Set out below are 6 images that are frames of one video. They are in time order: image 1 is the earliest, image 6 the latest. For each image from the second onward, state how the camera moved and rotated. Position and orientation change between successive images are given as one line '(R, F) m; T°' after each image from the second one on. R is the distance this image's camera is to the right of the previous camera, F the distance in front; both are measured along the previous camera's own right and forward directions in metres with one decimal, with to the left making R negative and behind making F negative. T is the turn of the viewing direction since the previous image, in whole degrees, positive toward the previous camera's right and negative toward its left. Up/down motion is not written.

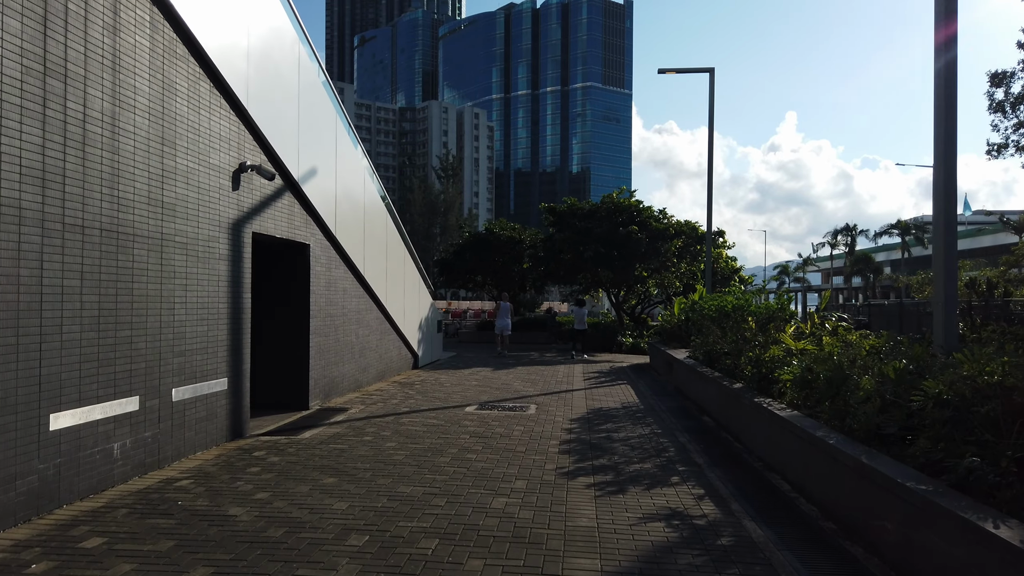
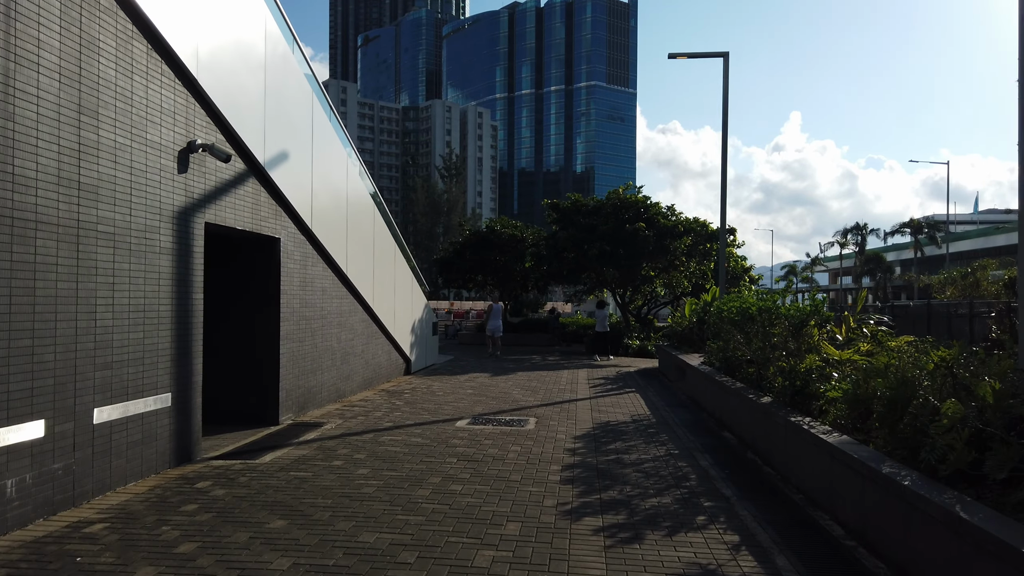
(+0.1, +1.2) m; 0°
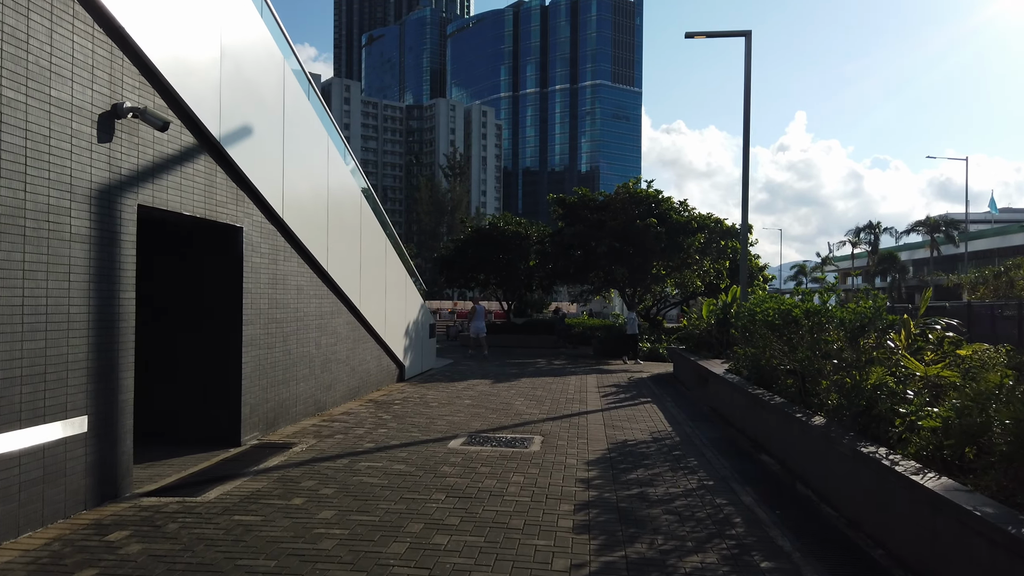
(0.0, +1.4) m; 0°
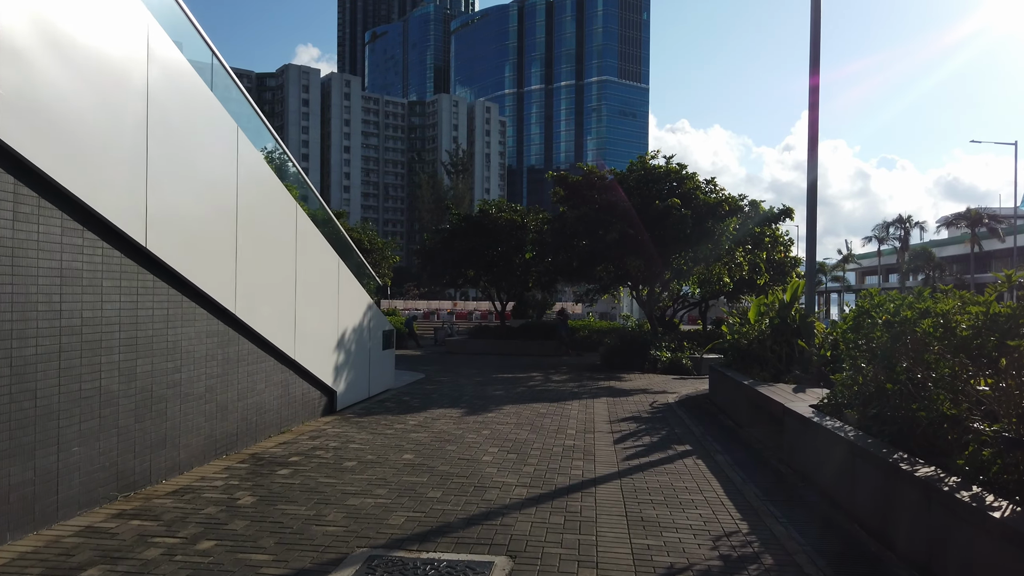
(+0.4, +4.3) m; 0°
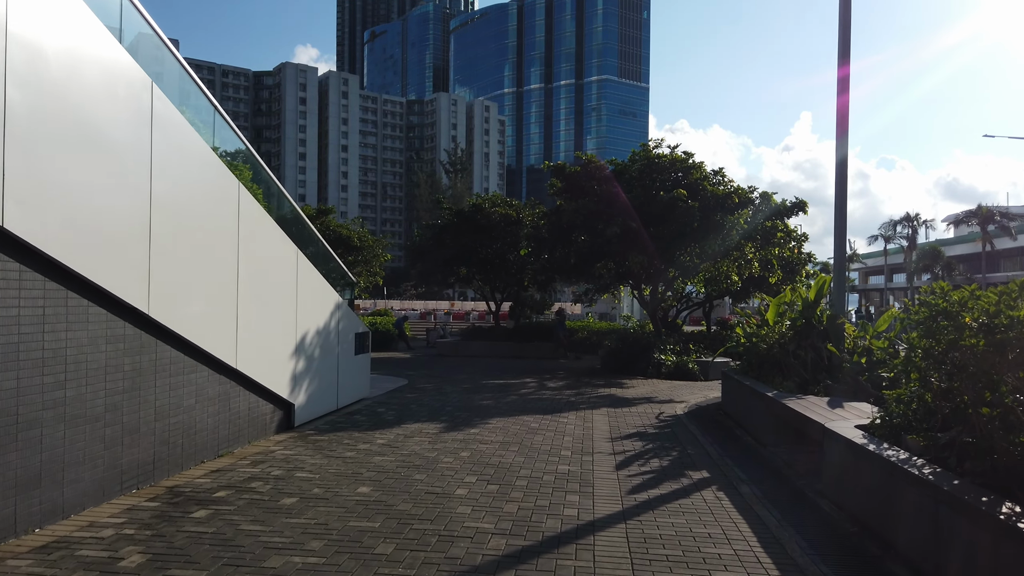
(+0.2, +1.4) m; 0°
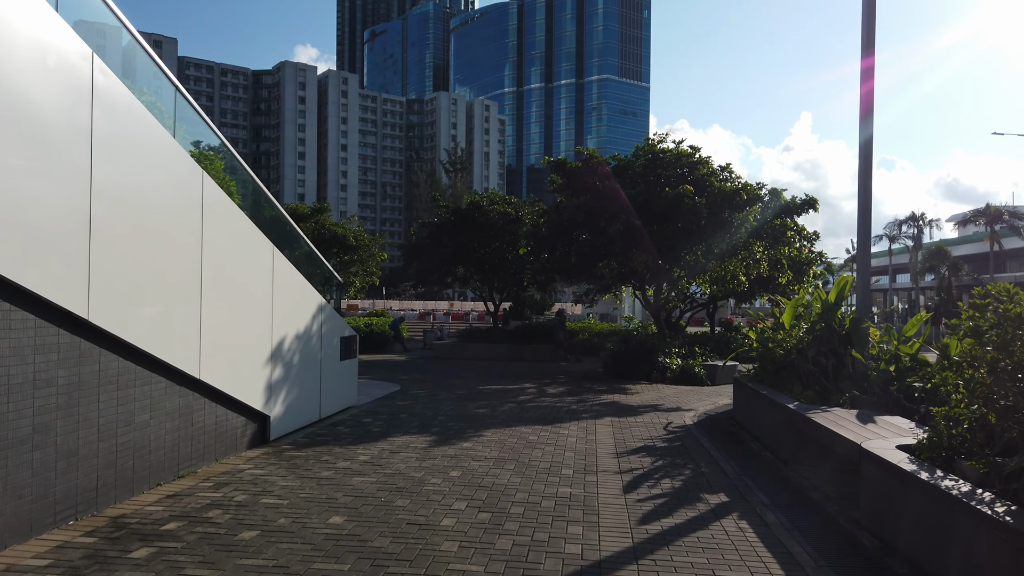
(0.0, +0.8) m; 0°
